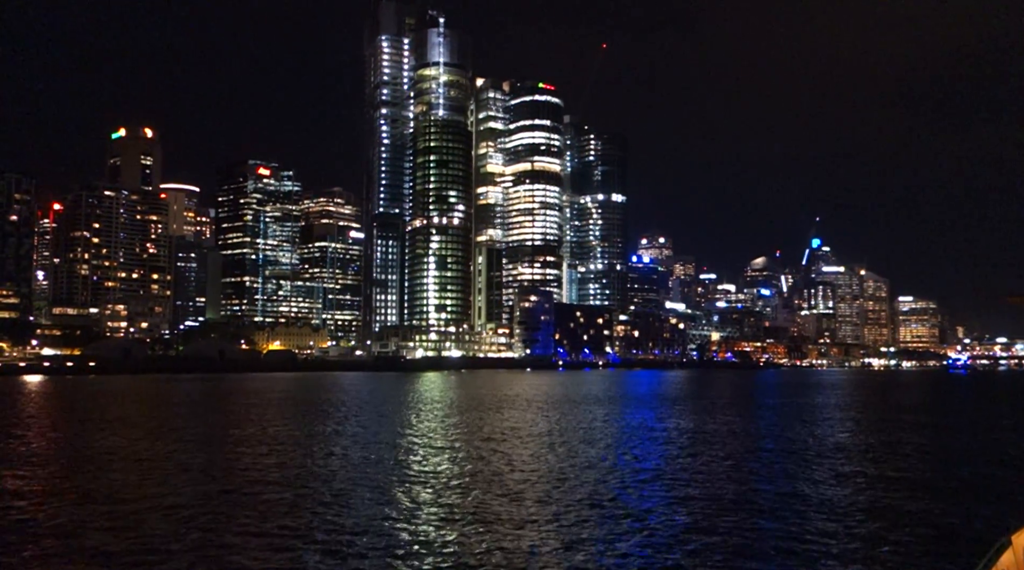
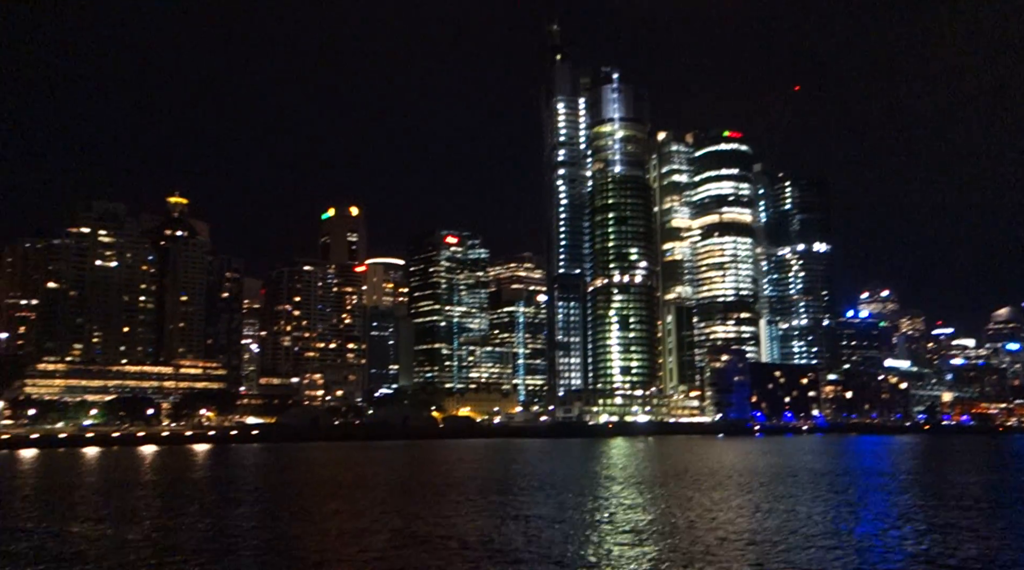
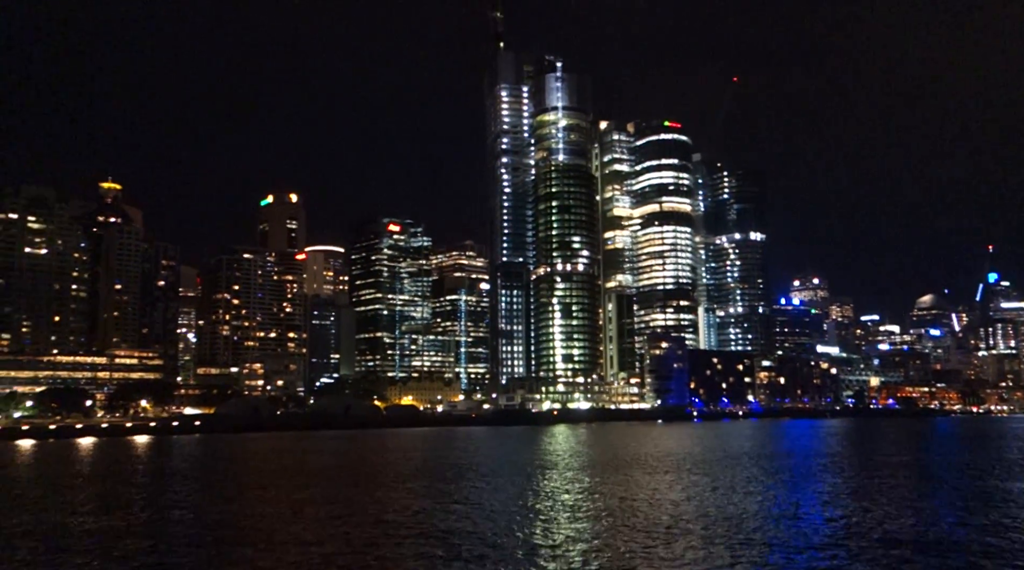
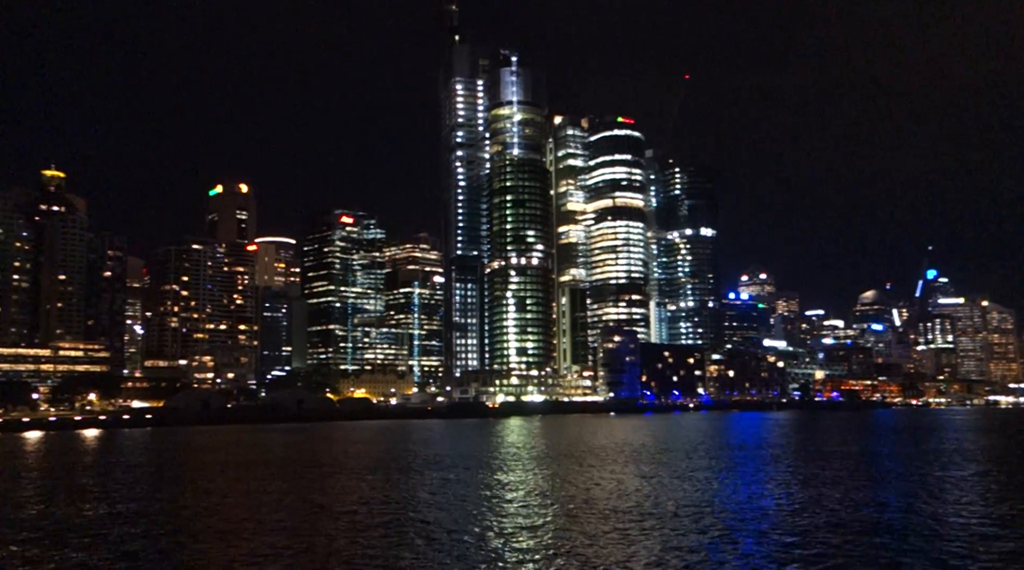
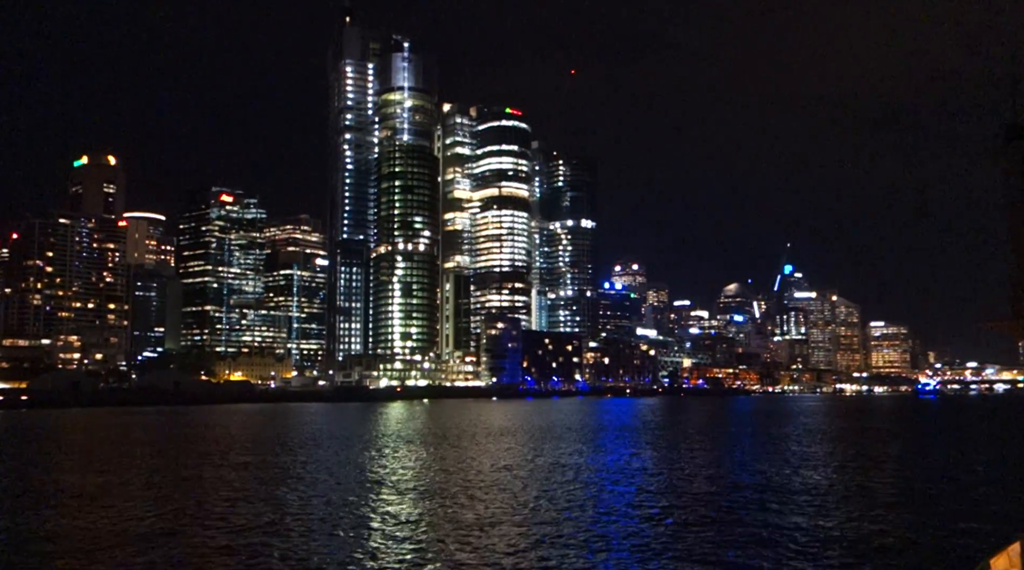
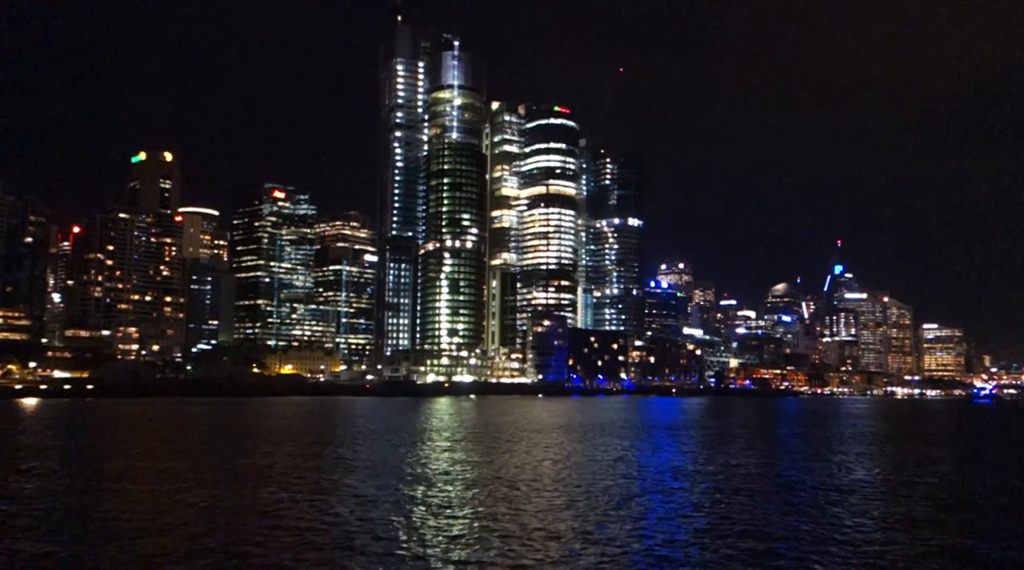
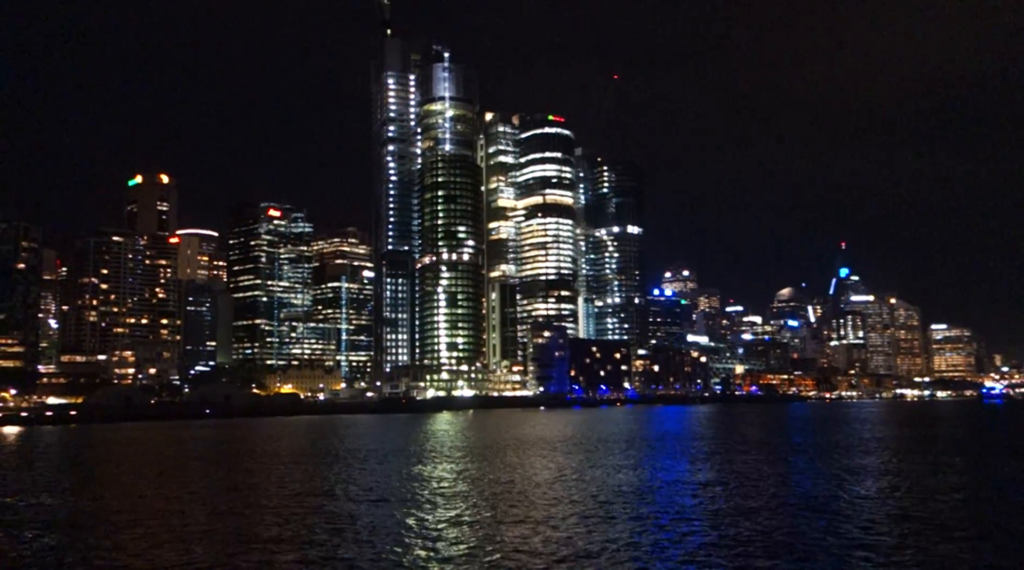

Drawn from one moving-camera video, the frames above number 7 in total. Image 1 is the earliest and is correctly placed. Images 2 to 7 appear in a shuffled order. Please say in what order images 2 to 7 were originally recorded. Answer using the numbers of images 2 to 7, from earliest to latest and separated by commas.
6, 5, 7, 4, 3, 2
